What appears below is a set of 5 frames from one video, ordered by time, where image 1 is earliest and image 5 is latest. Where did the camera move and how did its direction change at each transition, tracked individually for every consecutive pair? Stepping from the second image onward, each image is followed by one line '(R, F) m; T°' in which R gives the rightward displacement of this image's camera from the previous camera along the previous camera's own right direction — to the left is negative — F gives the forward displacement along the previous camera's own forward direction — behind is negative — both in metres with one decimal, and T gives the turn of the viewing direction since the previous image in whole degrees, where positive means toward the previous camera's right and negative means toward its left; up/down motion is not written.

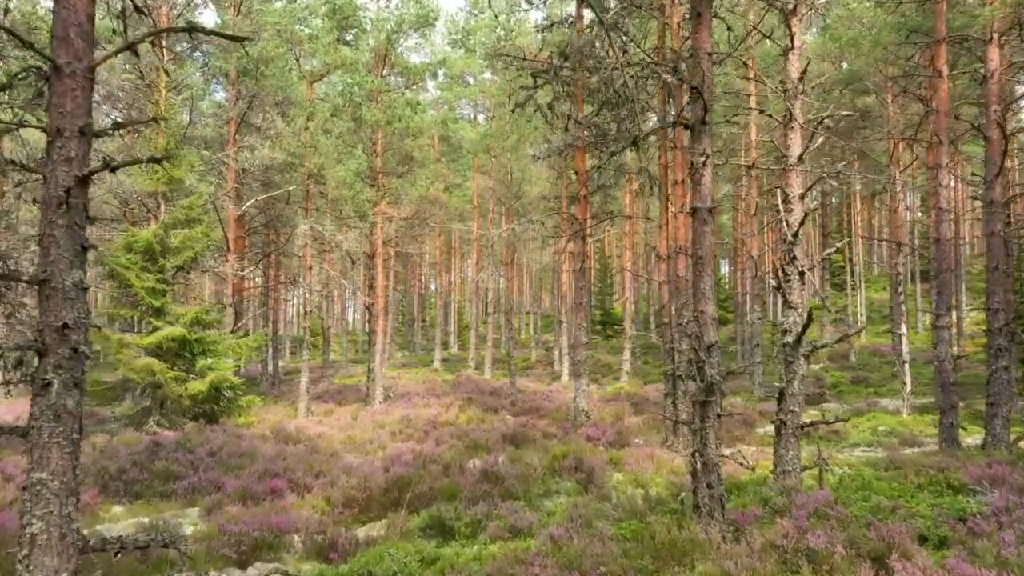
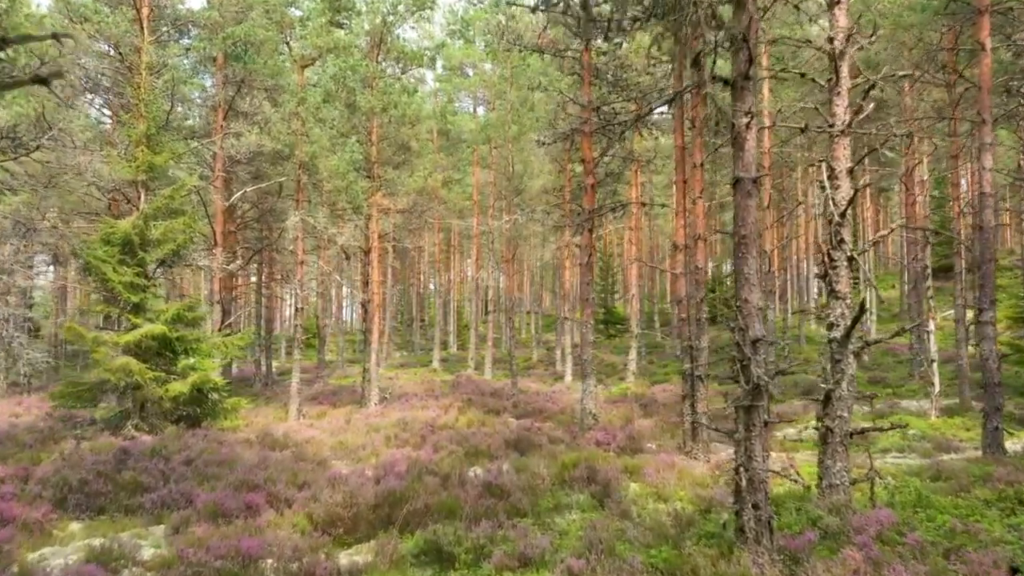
(-0.1, +0.9) m; 0°
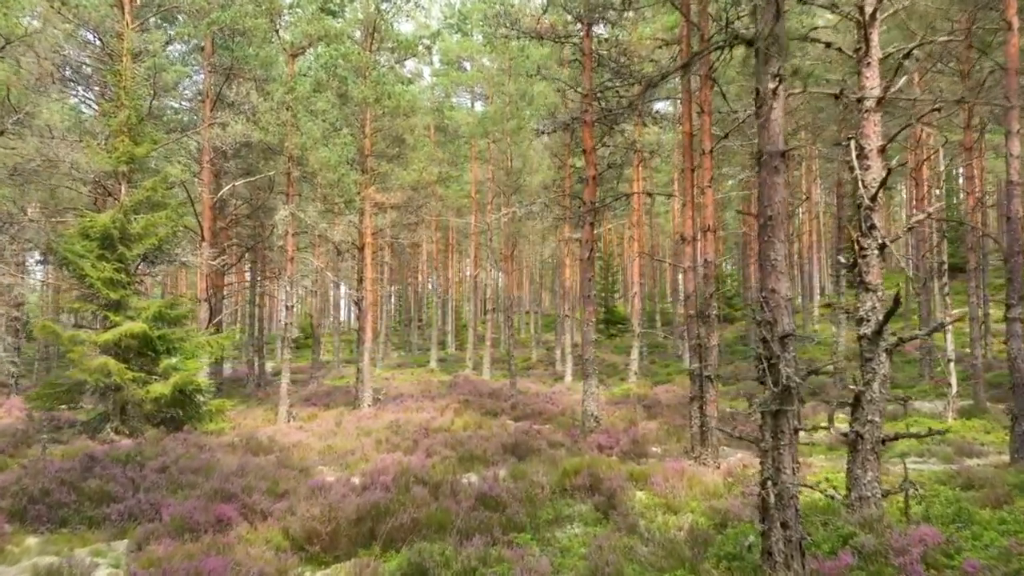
(0.0, +0.6) m; 0°
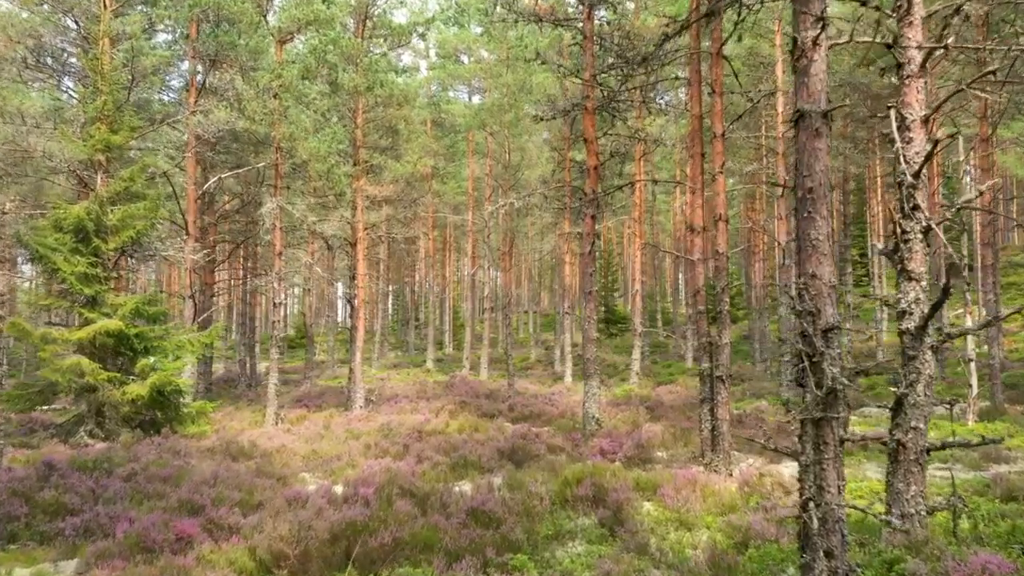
(0.0, +0.7) m; 0°
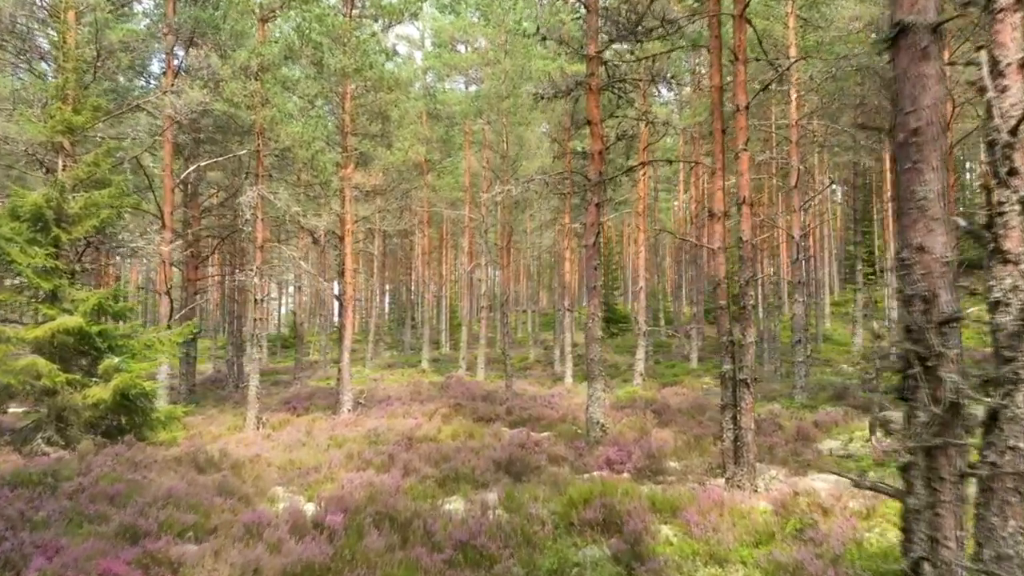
(0.0, +1.1) m; 0°
